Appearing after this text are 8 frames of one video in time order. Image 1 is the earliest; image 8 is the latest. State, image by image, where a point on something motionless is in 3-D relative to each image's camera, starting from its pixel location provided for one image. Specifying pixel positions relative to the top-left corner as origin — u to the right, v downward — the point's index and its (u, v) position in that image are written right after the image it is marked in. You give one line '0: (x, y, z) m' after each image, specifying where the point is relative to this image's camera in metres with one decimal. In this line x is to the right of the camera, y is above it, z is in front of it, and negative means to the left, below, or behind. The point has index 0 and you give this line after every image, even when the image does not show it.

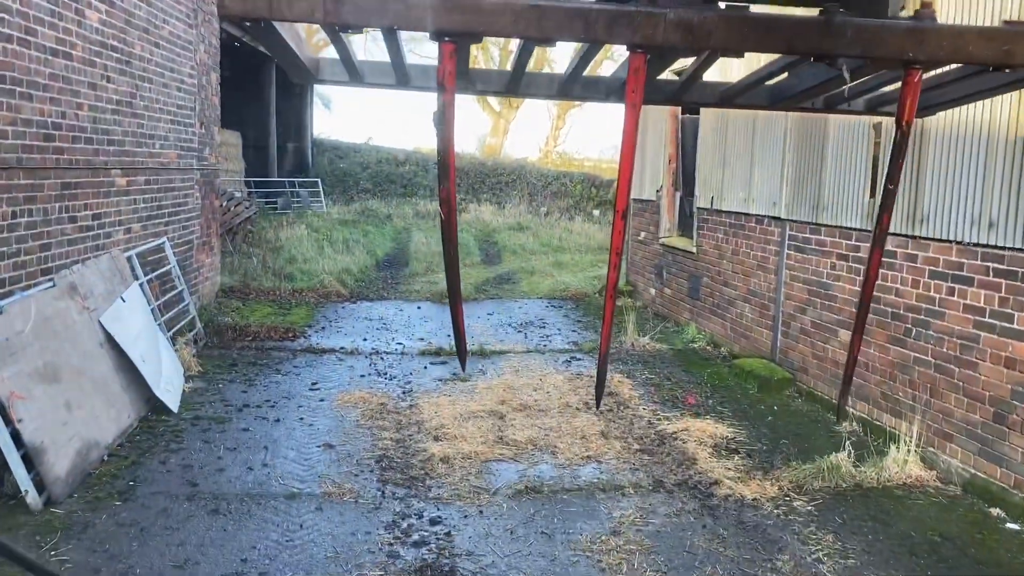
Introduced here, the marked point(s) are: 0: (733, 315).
0: (+2.0, -0.3, +6.6) m
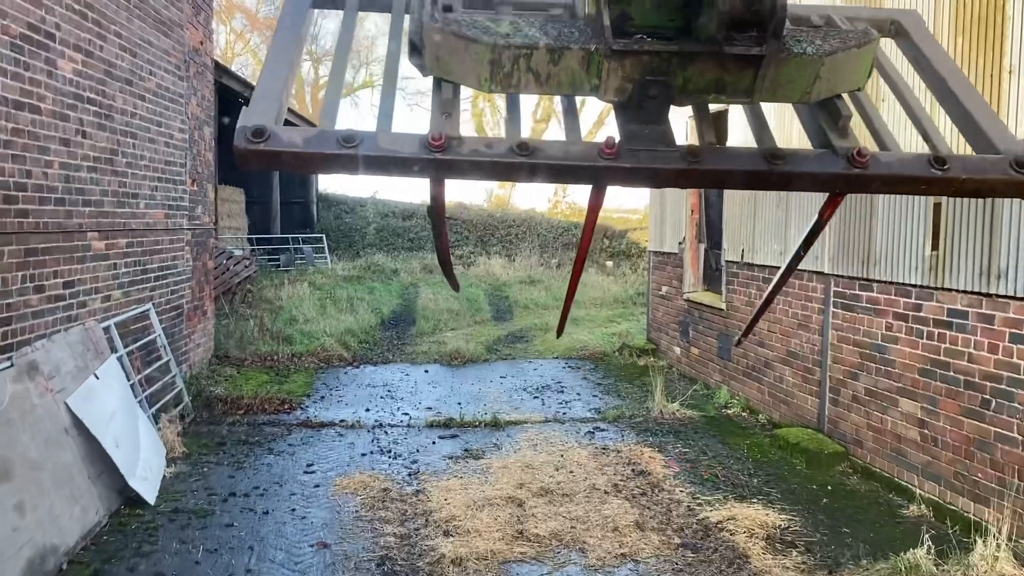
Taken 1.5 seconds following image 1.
0: (+2.2, -0.8, +6.0) m
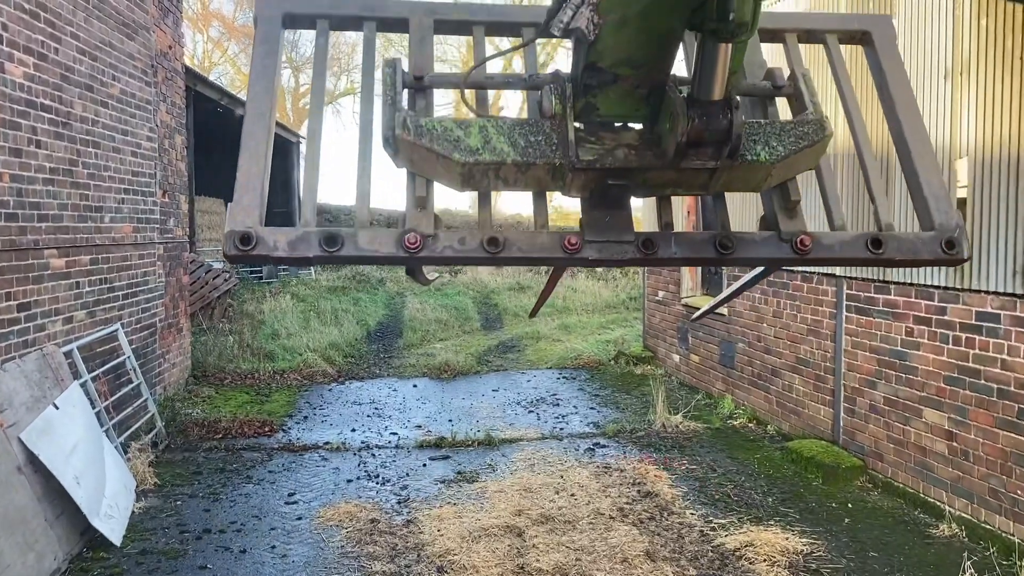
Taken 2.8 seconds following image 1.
0: (+2.1, -0.8, +5.7) m
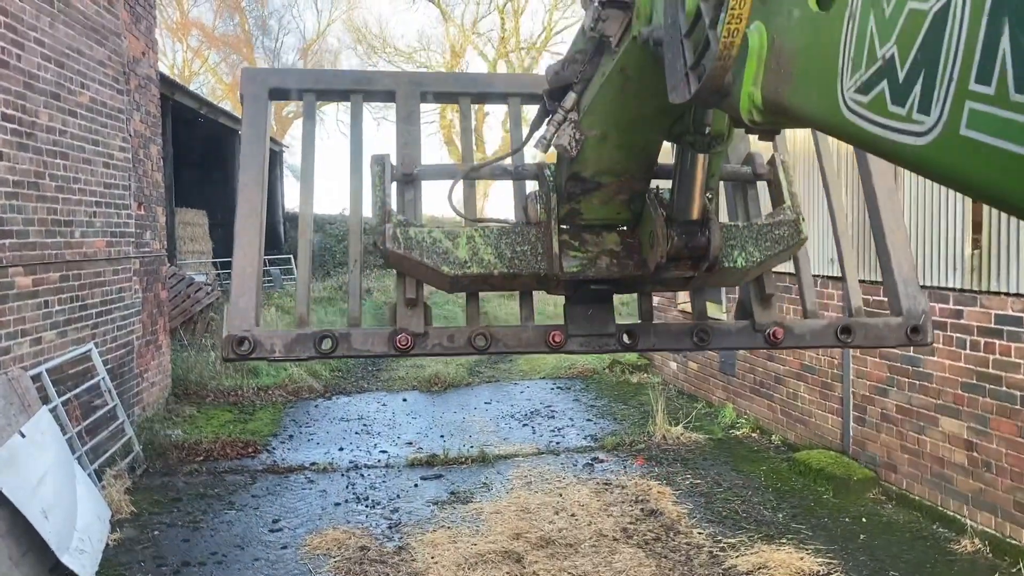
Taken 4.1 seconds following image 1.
0: (+2.1, -0.8, +5.5) m
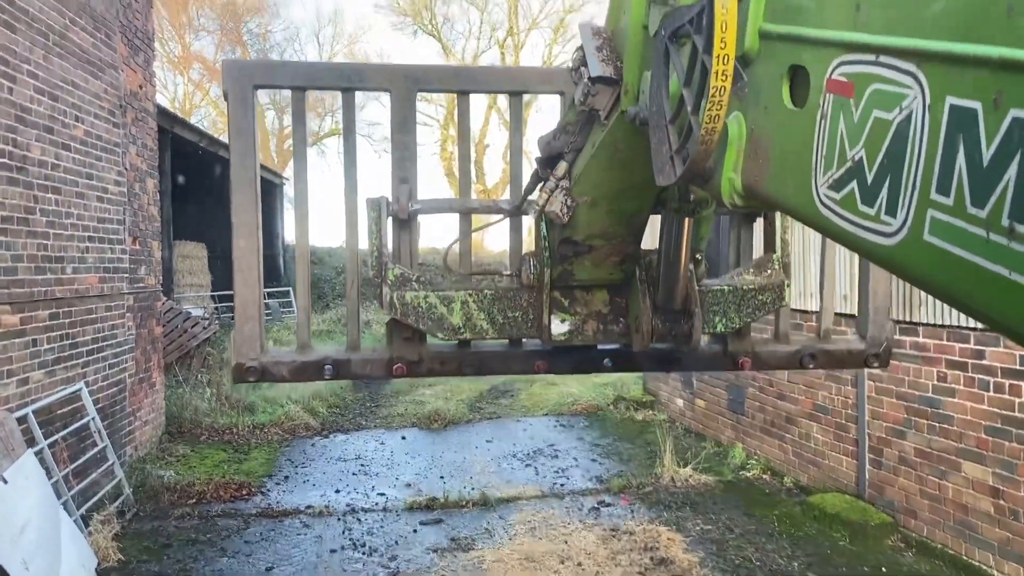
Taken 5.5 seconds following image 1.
0: (+2.1, -1.1, +5.3) m
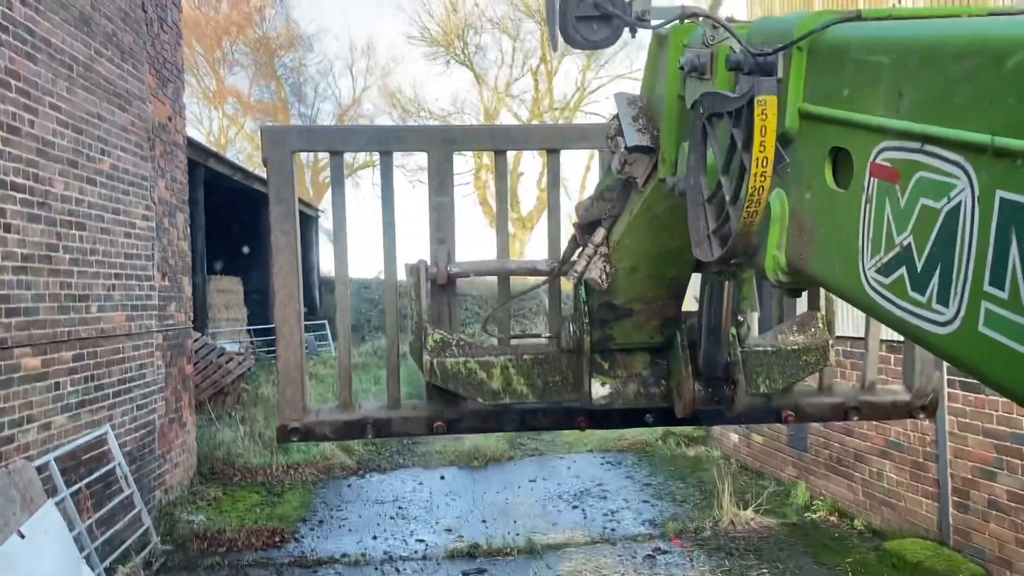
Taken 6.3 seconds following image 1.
0: (+2.4, -1.3, +4.9) m
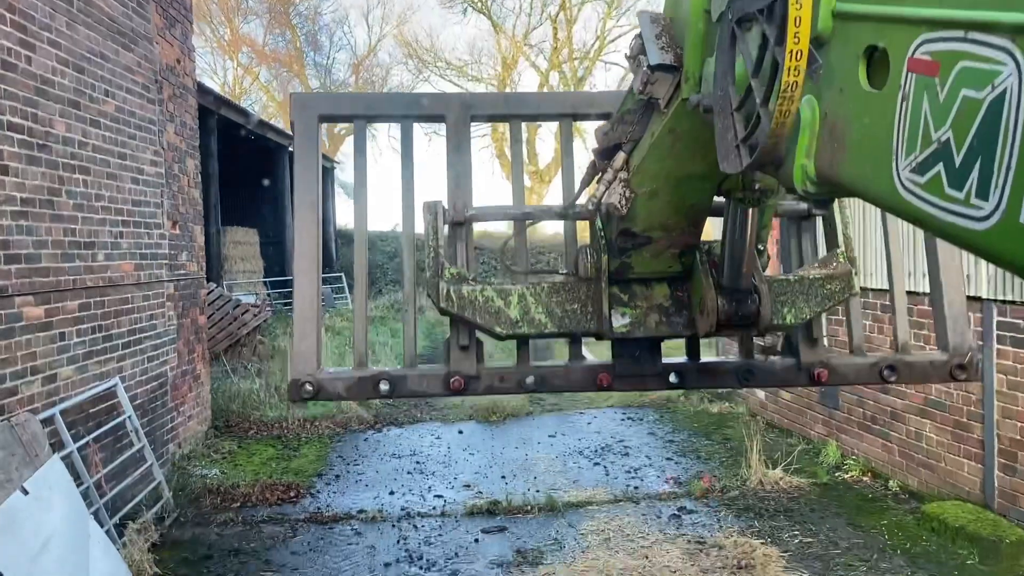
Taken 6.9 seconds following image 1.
0: (+2.5, -1.0, +4.7) m
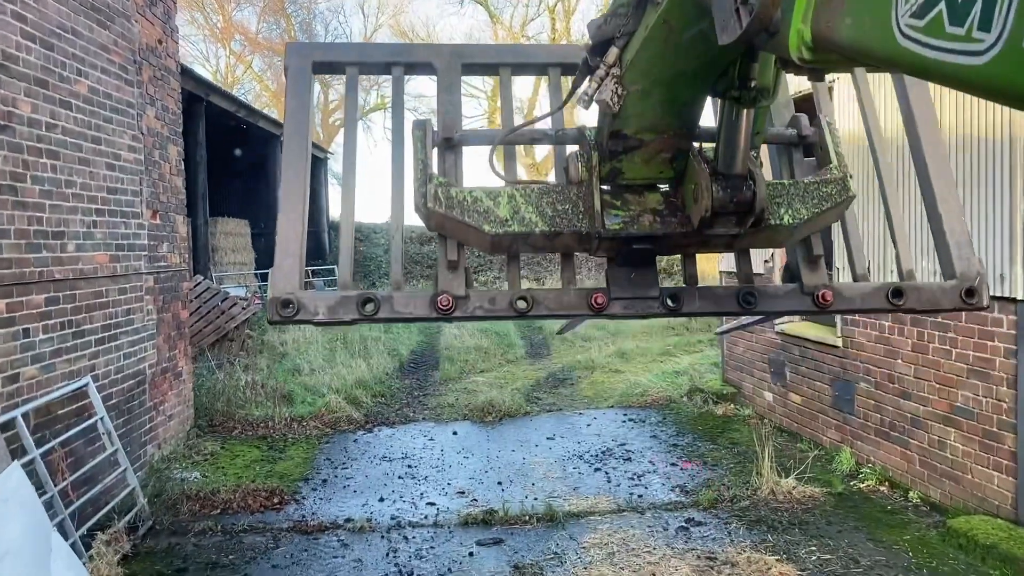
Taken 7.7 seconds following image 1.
0: (+2.5, -0.9, +4.4) m
